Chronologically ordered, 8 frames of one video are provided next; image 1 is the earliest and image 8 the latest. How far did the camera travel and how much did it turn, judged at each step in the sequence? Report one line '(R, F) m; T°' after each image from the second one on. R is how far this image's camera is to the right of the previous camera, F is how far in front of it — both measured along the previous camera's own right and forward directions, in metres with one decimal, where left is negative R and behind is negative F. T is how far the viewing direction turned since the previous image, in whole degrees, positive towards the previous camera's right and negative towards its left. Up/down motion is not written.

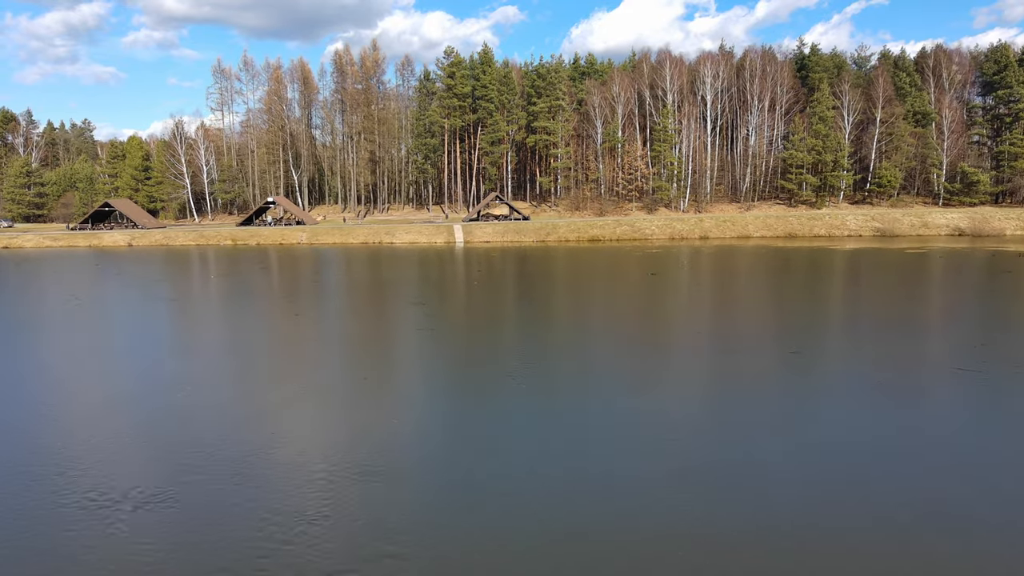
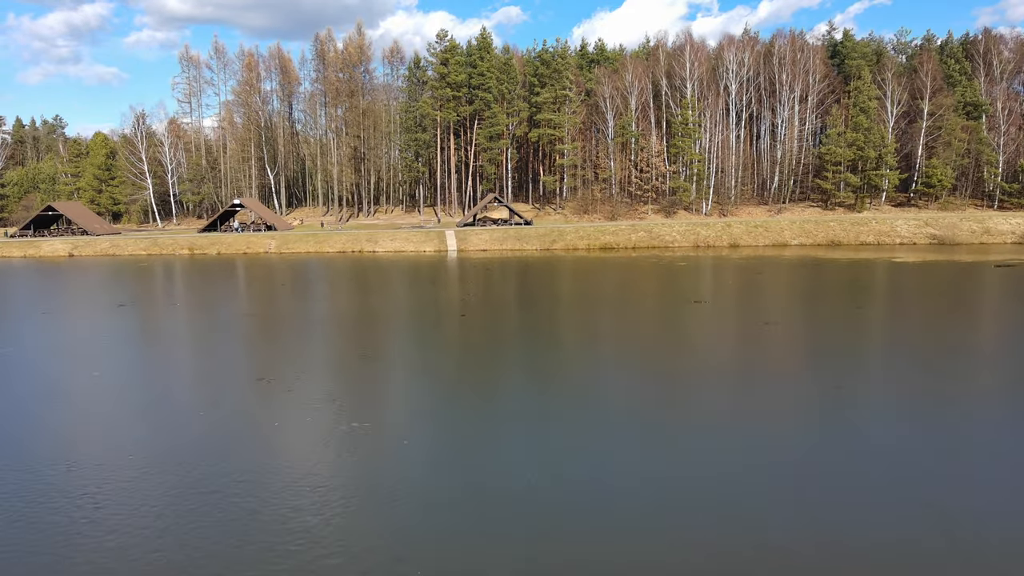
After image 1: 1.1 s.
(+0.2, +6.9) m; 0°
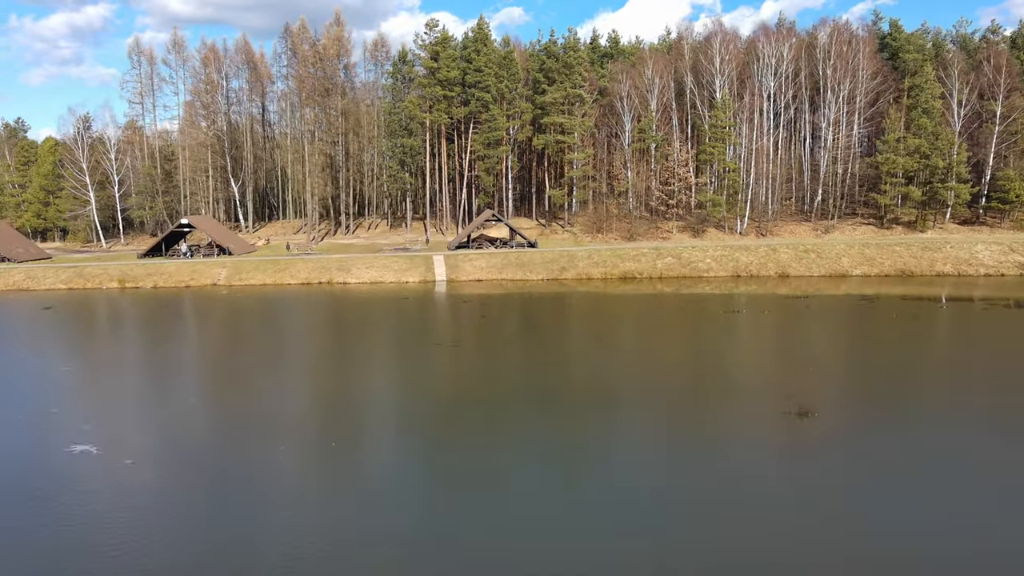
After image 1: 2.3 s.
(+0.1, +8.0) m; 0°
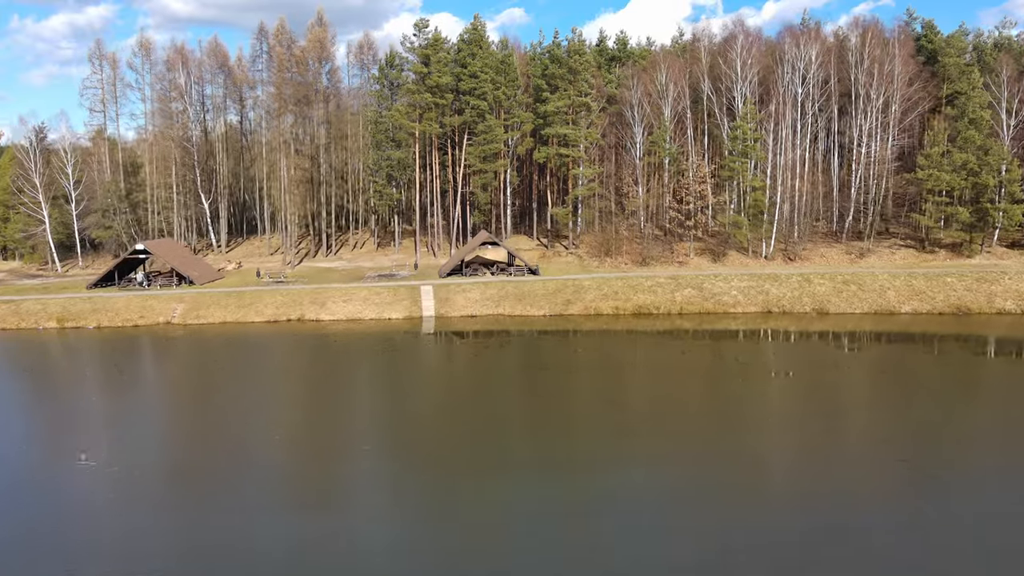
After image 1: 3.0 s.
(+0.2, +4.8) m; 0°
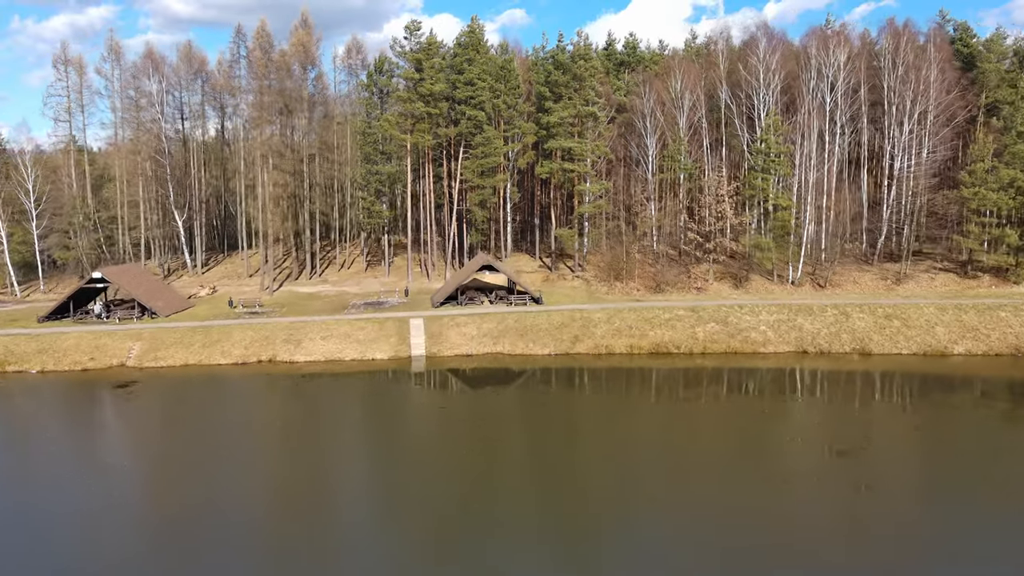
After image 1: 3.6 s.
(0.0, +3.8) m; 0°
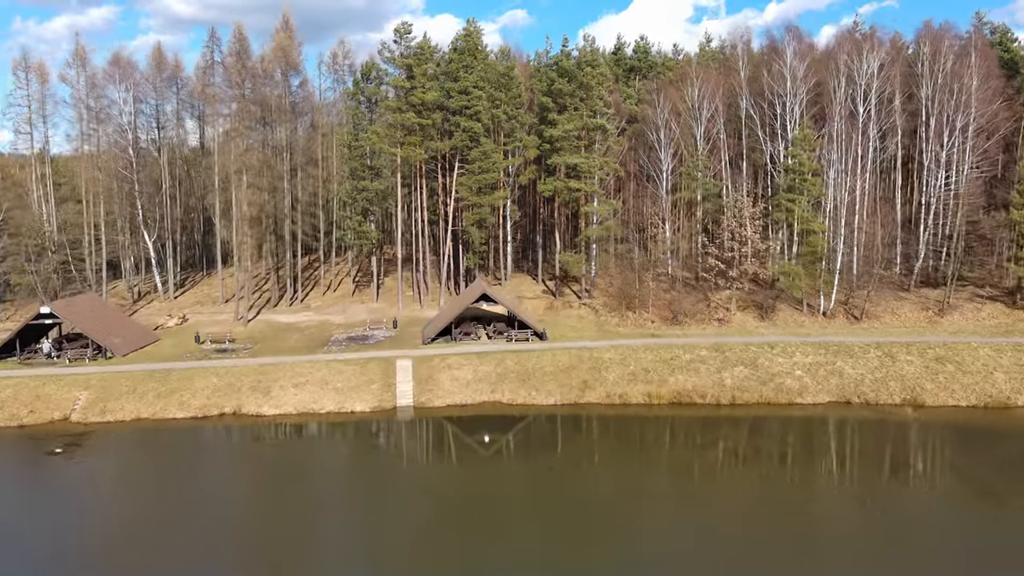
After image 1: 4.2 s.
(0.0, +3.7) m; 0°
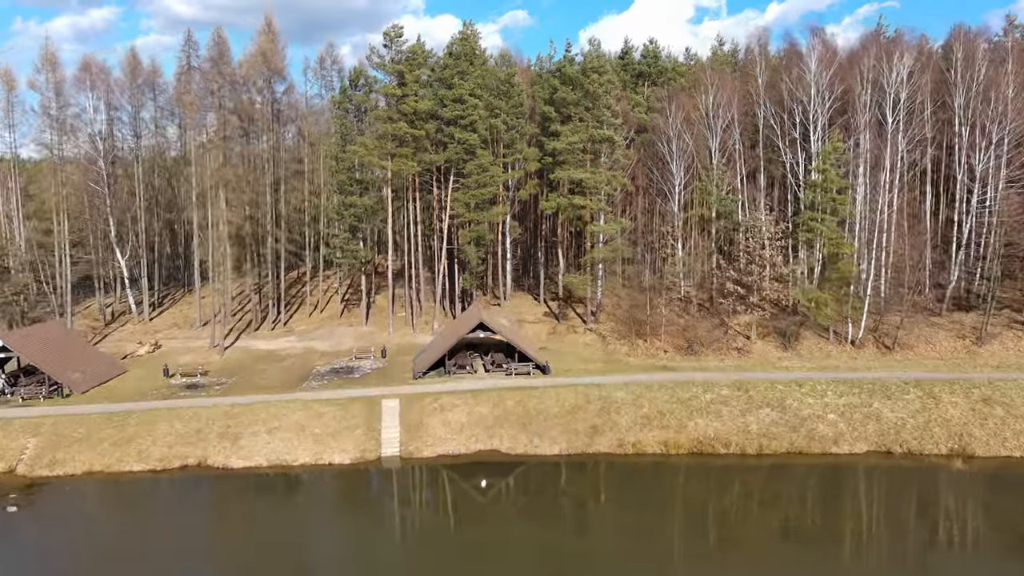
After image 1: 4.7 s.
(0.0, +2.8) m; 0°
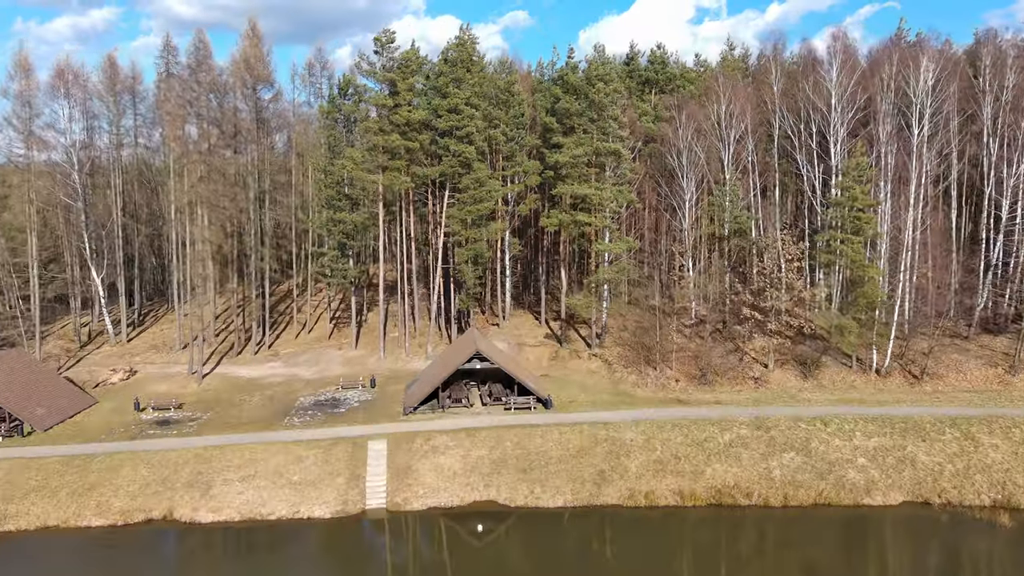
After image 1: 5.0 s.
(+0.1, +2.2) m; 0°
